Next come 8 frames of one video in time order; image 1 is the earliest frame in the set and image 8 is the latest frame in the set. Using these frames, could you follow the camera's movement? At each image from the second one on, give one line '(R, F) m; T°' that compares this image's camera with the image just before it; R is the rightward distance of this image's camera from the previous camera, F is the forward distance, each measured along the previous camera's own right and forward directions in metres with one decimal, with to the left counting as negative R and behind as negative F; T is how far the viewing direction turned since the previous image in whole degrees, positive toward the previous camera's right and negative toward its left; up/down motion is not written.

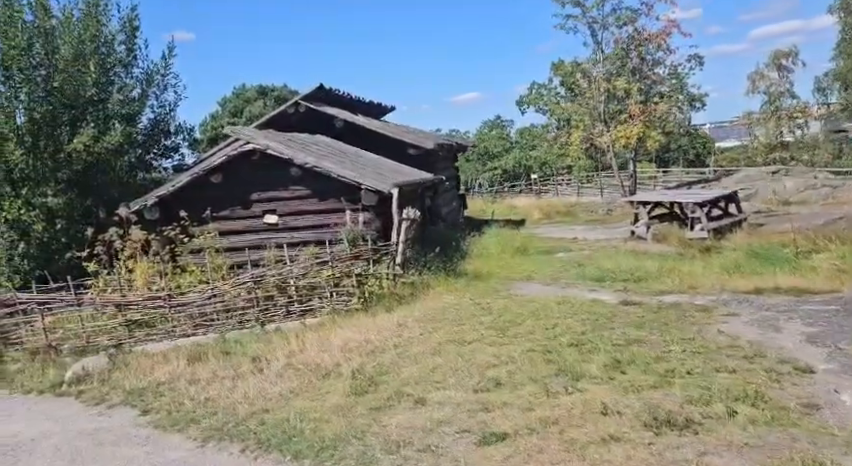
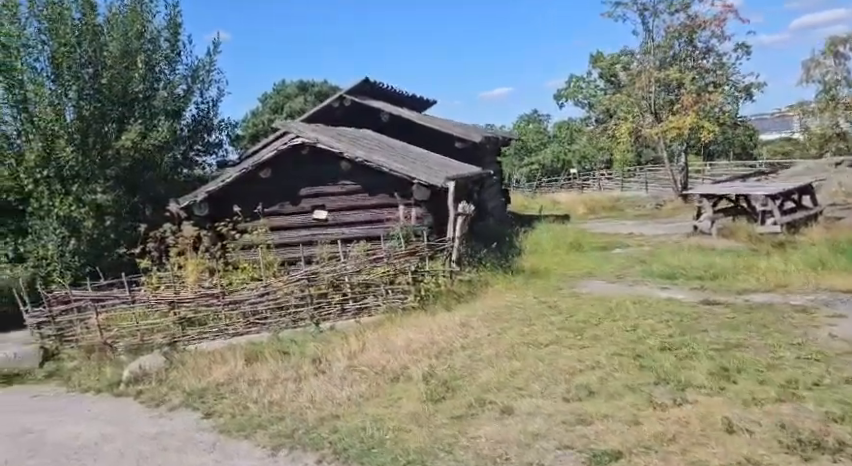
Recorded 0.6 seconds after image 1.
(-0.4, +0.4) m; -3°
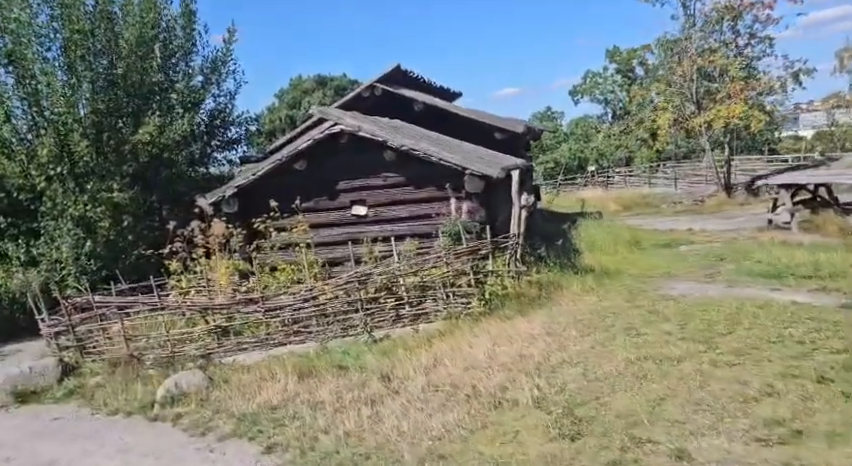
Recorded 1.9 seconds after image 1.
(-0.8, +1.3) m; -1°
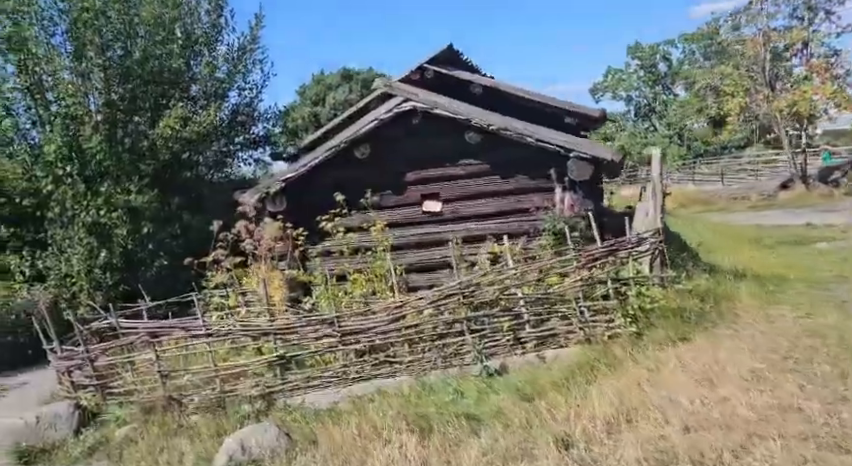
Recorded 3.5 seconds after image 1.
(-1.2, +2.3) m; -1°
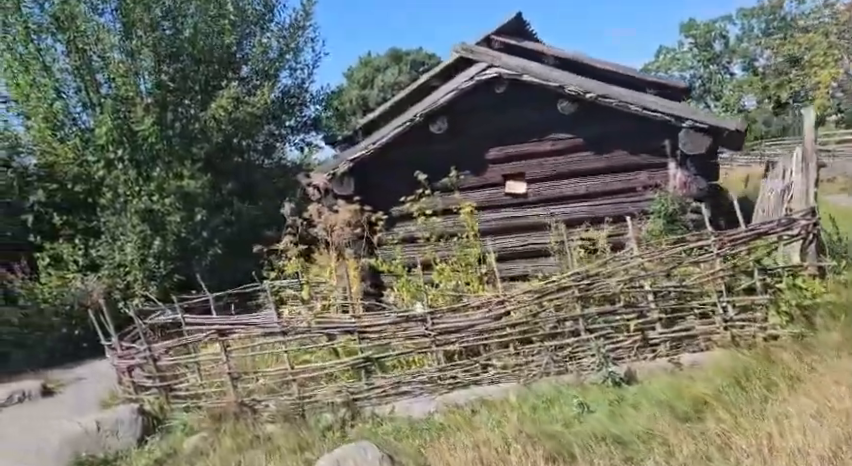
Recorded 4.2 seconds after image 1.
(-0.6, +1.1) m; -3°
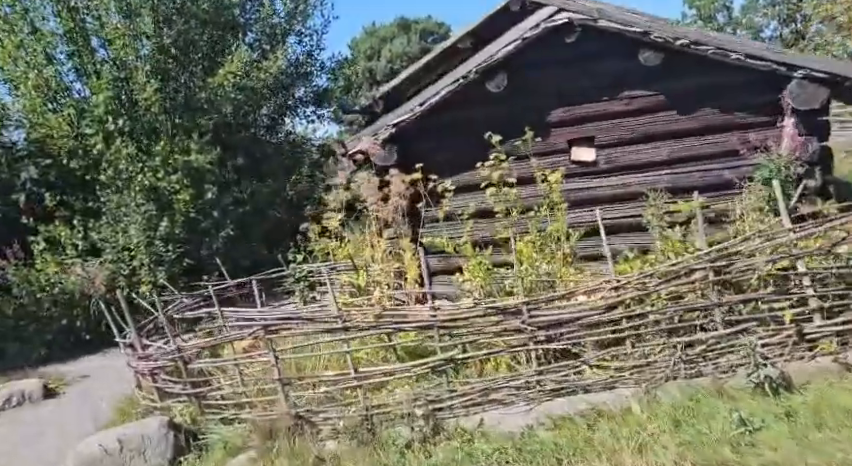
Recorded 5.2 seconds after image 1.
(-0.8, +1.3) m; +1°
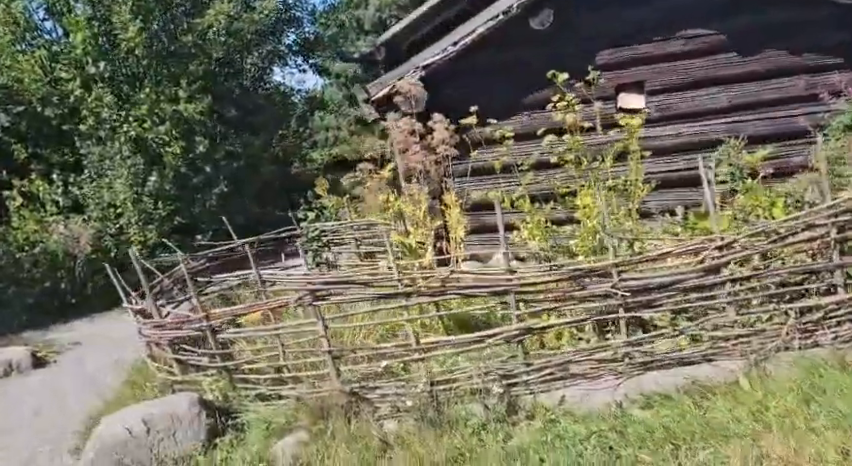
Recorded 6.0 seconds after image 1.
(-0.7, +0.8) m; +3°
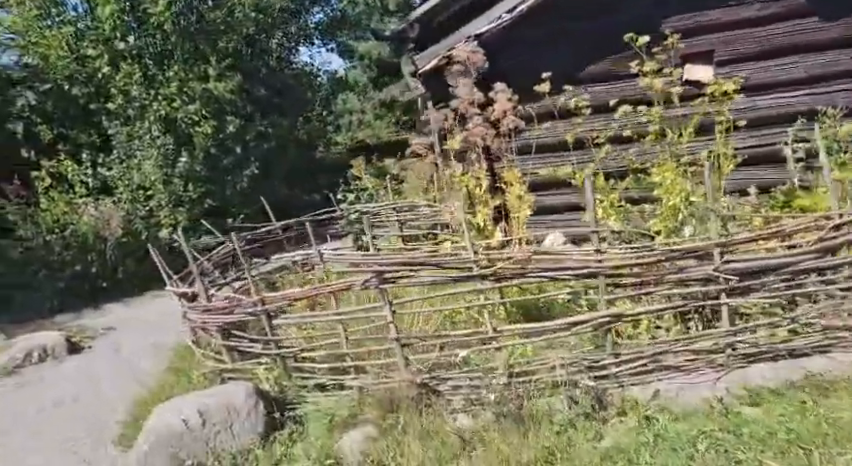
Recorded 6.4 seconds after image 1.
(-0.4, +0.4) m; -1°
